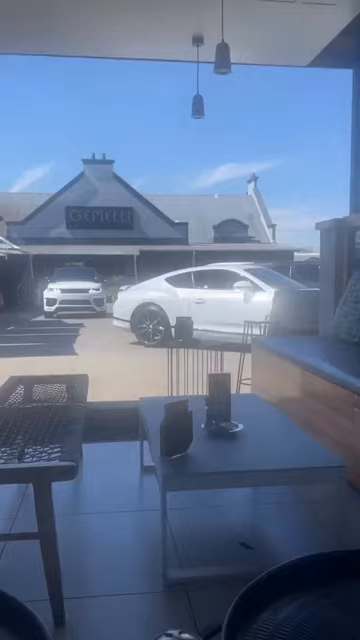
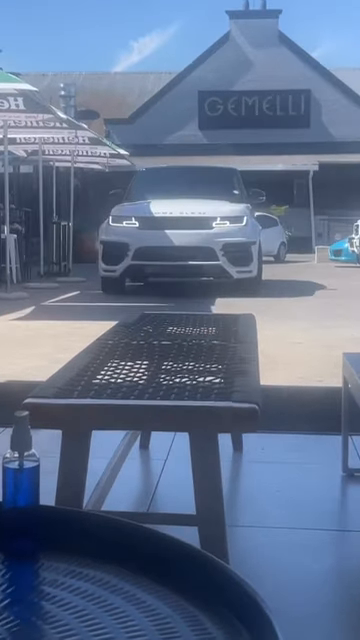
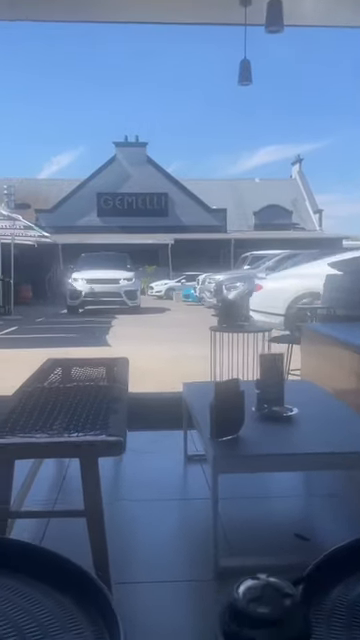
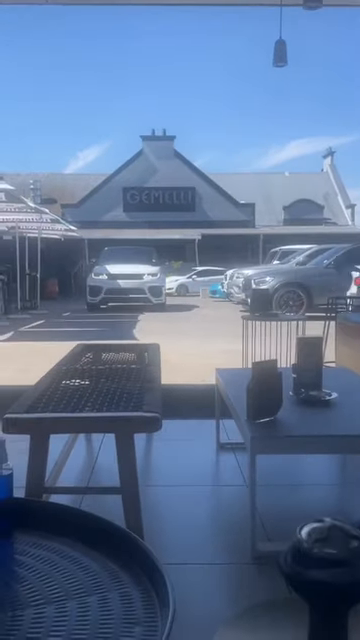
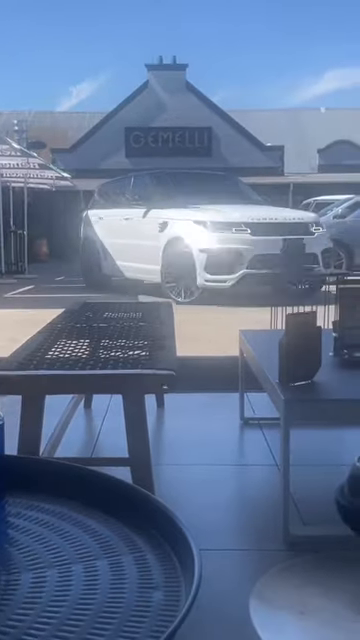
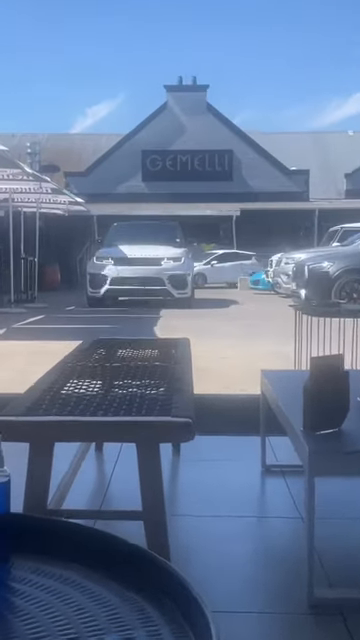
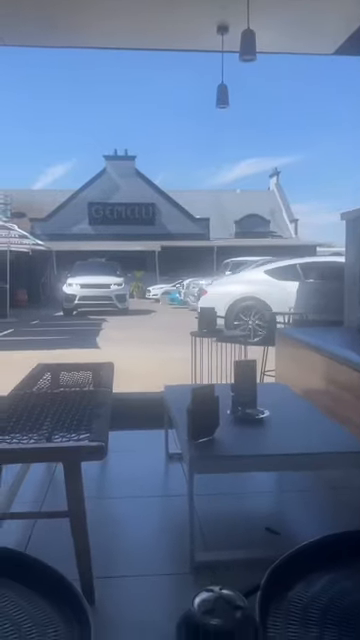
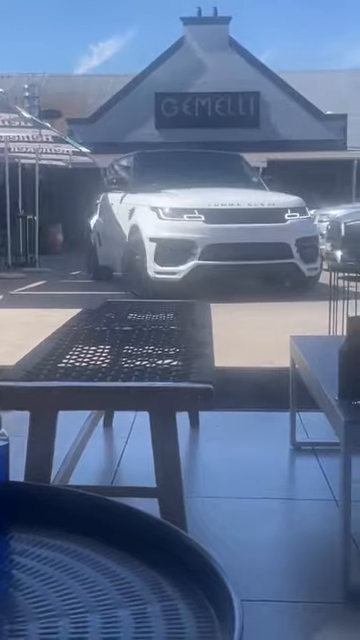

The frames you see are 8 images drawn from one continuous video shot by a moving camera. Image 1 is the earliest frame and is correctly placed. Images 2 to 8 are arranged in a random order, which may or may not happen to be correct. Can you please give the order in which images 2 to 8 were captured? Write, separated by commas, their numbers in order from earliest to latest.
7, 3, 4, 6, 2, 8, 5
